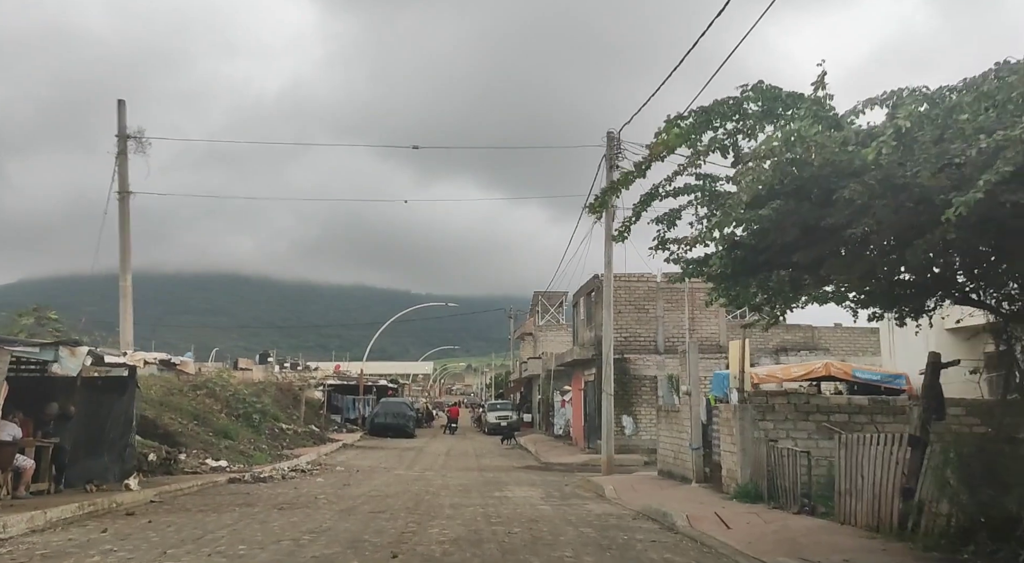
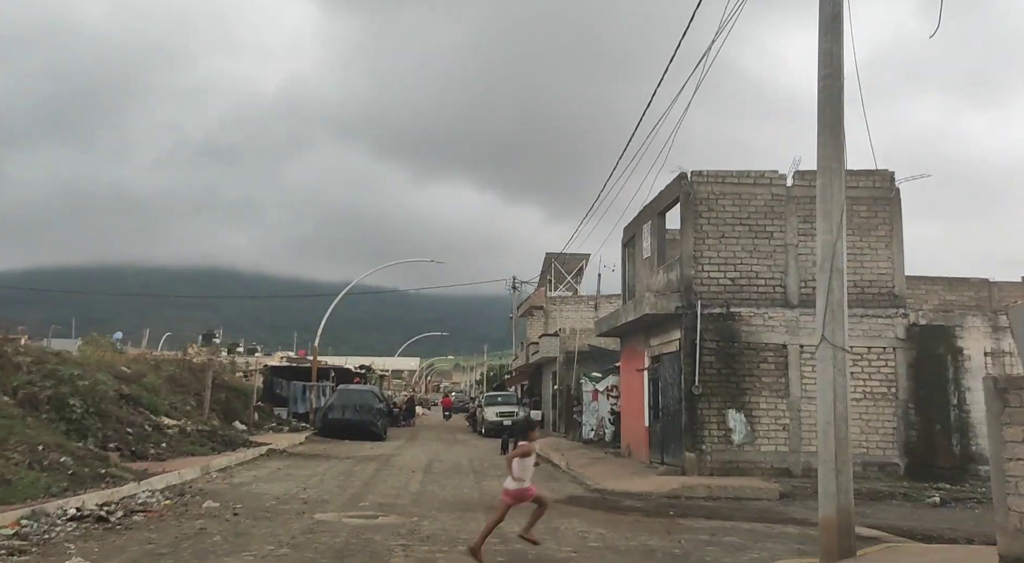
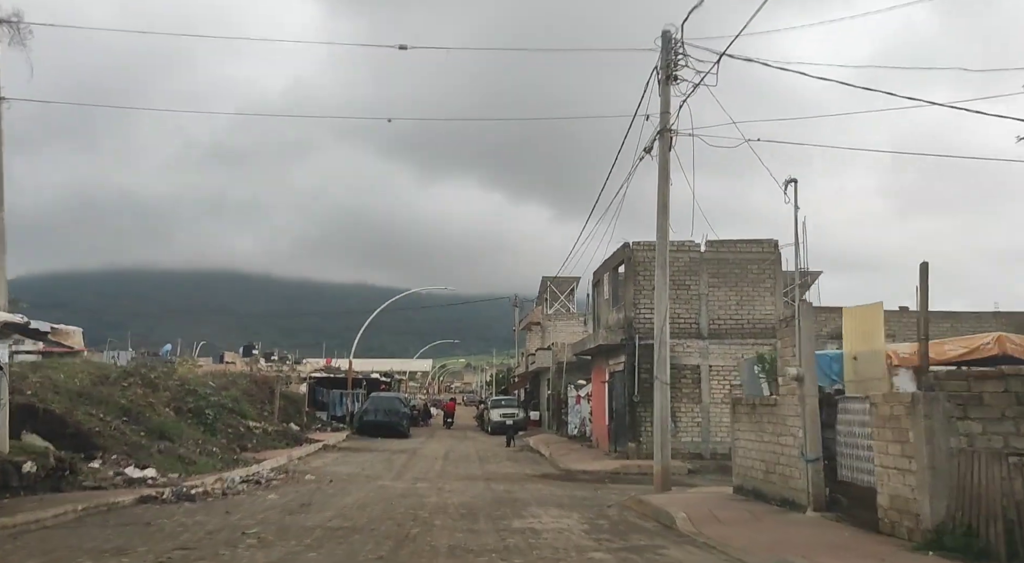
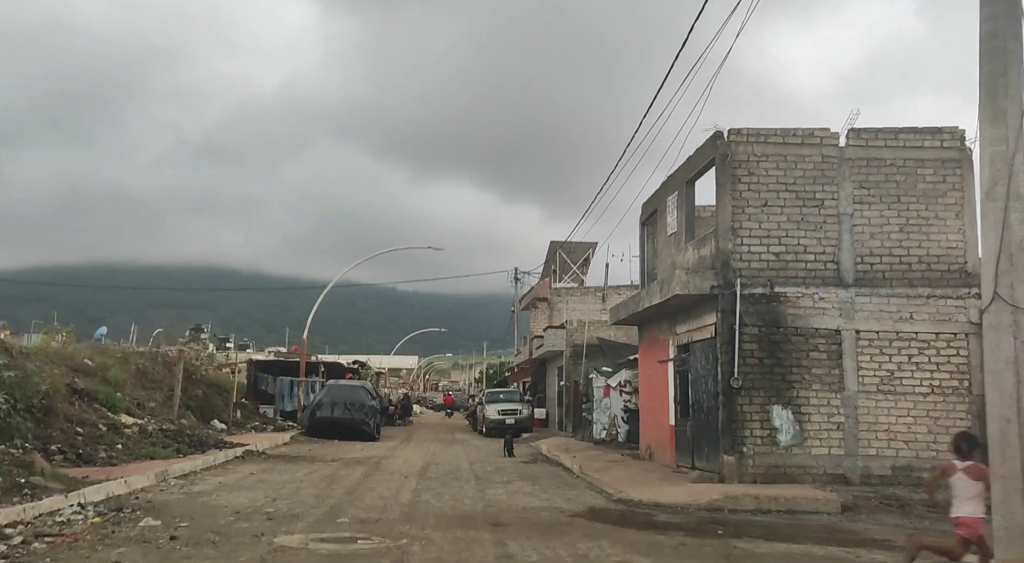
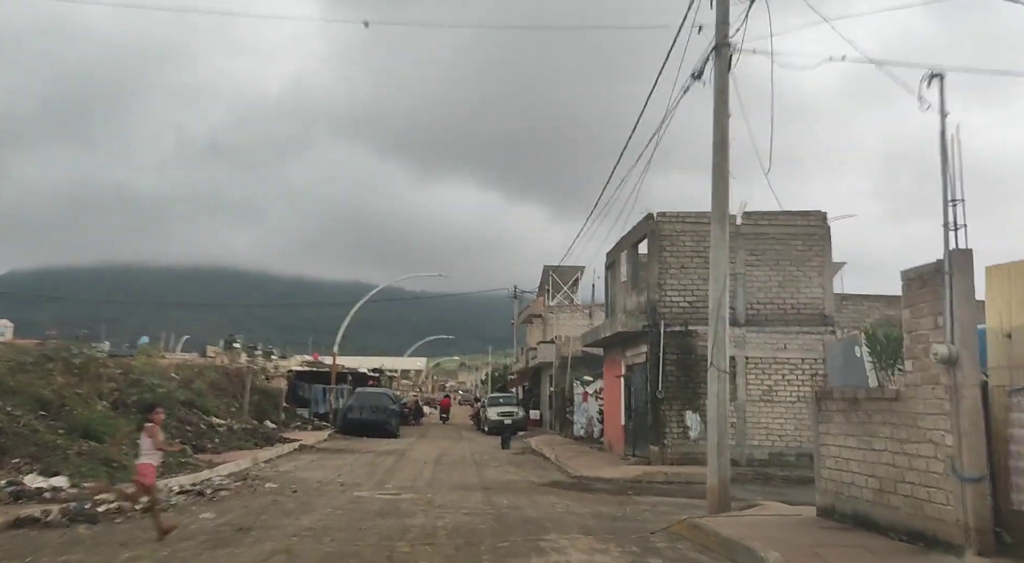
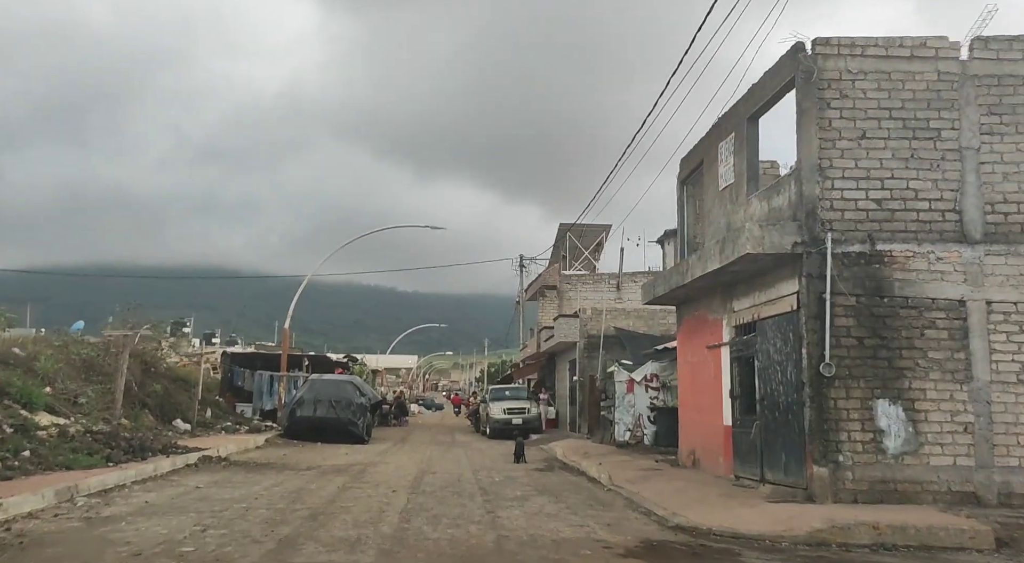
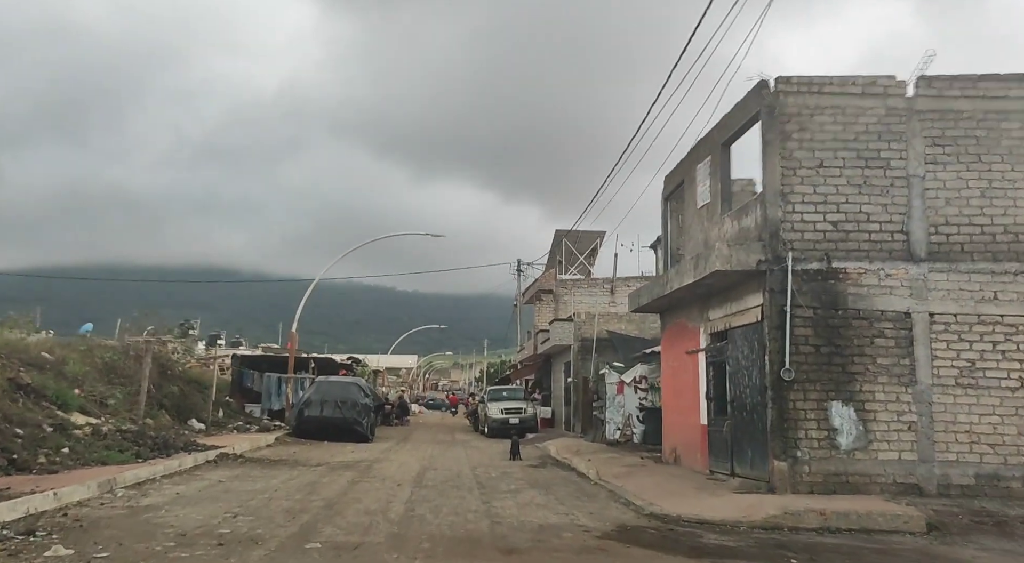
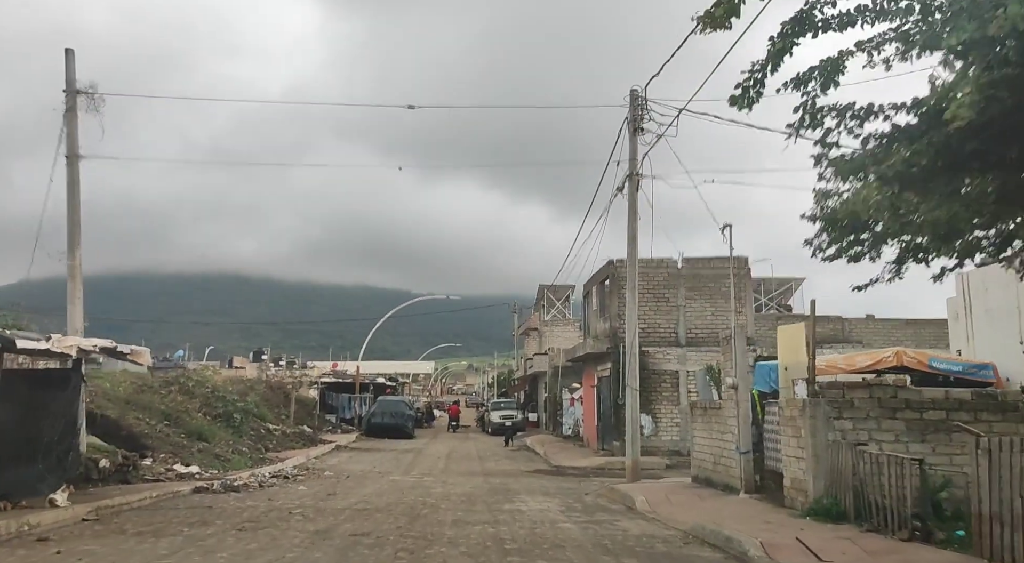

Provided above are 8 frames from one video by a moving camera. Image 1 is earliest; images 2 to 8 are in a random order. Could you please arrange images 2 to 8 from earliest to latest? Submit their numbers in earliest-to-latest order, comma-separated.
8, 3, 5, 2, 4, 7, 6
